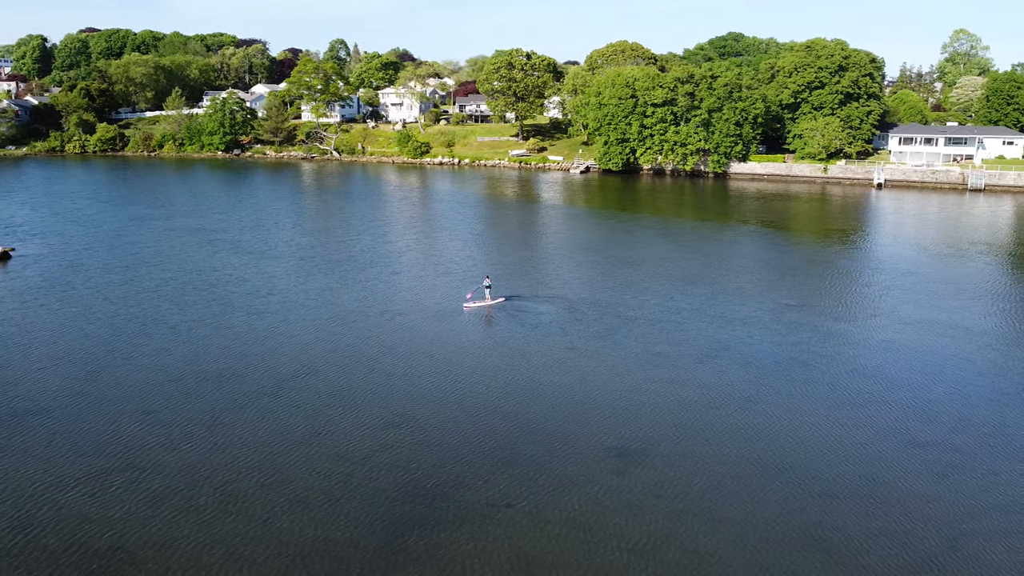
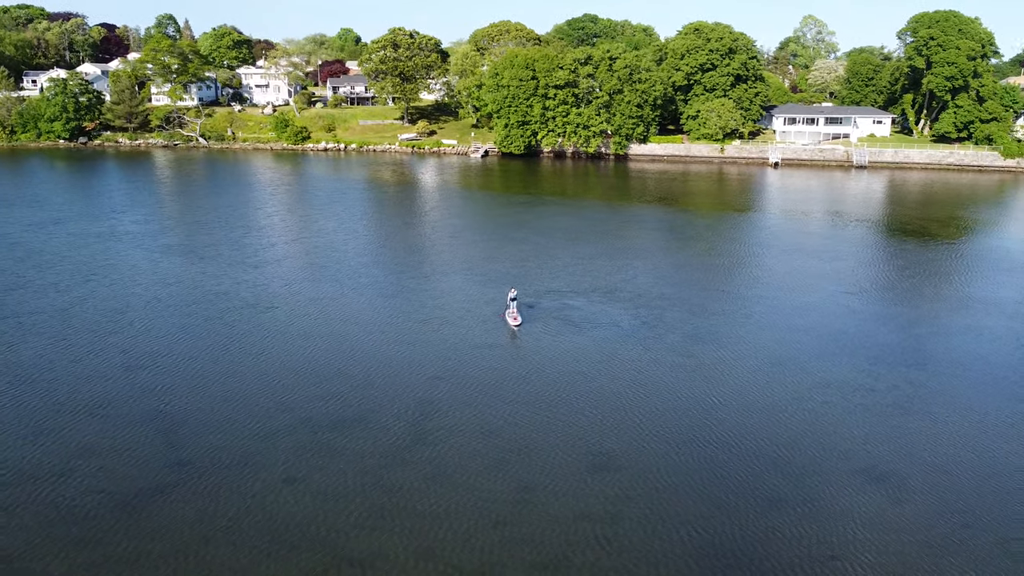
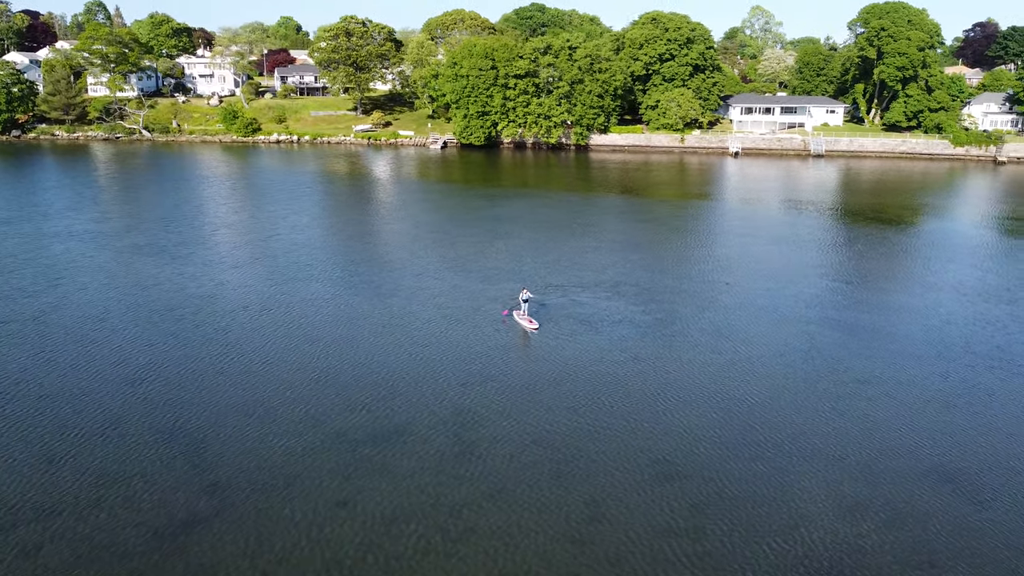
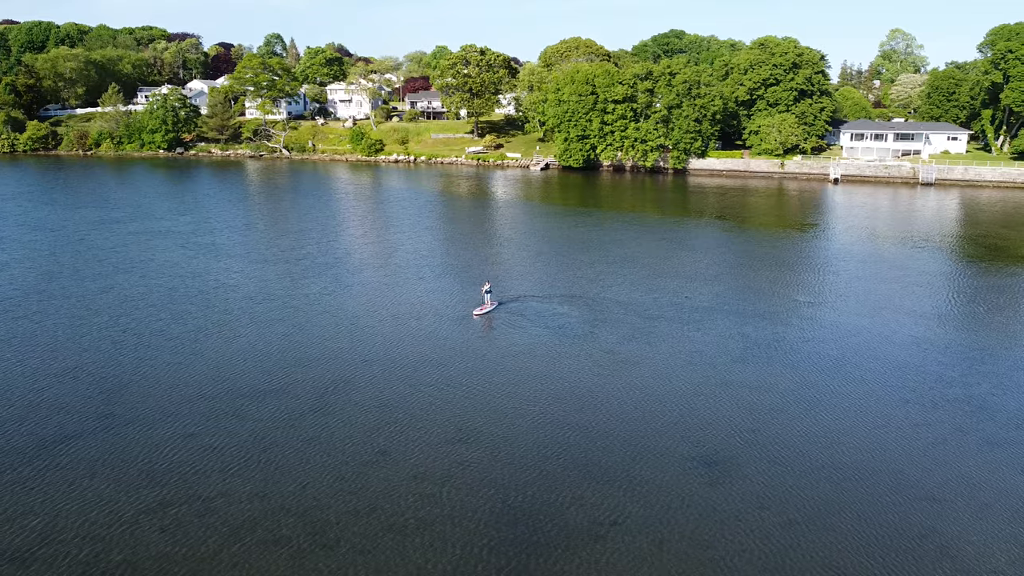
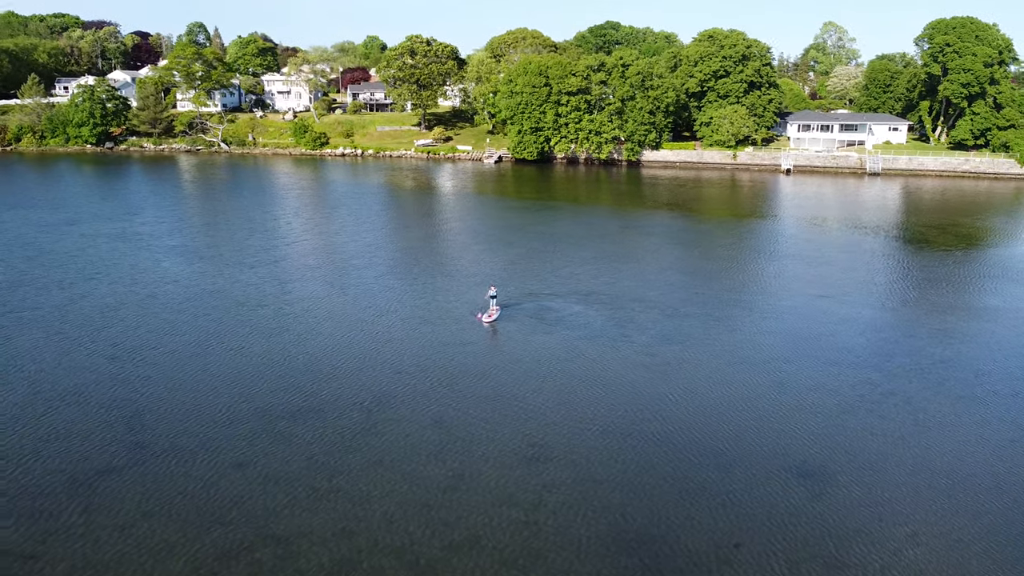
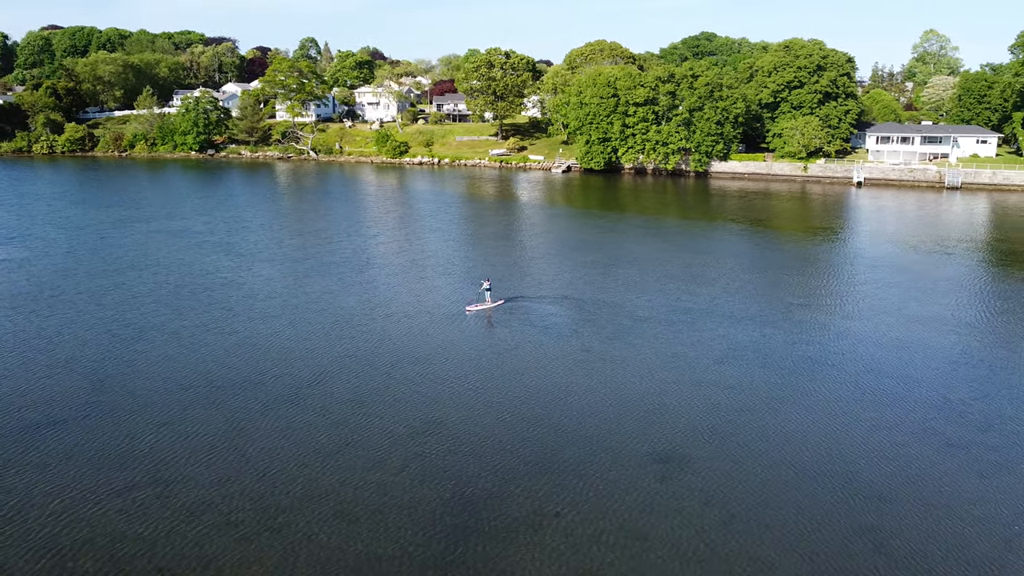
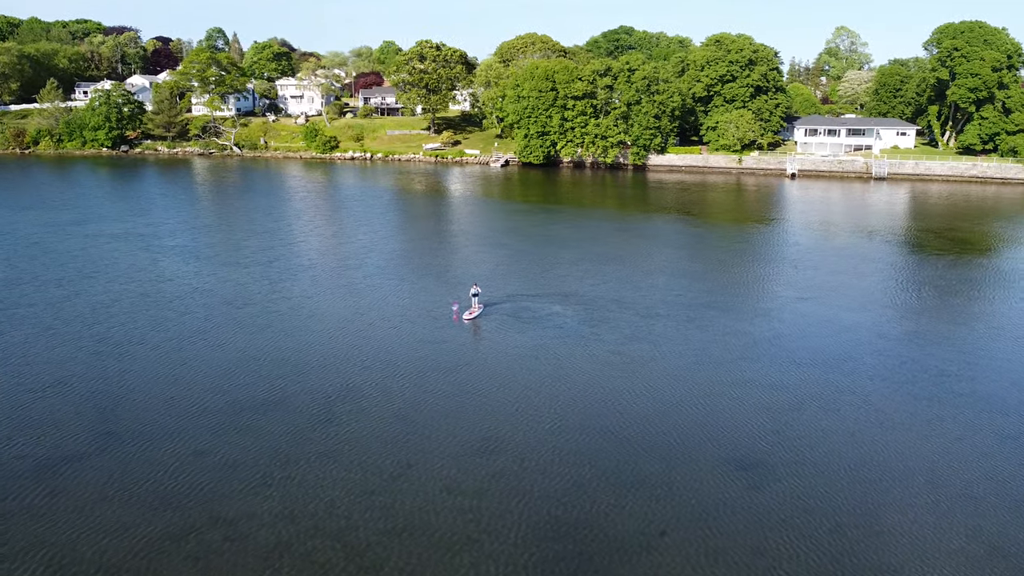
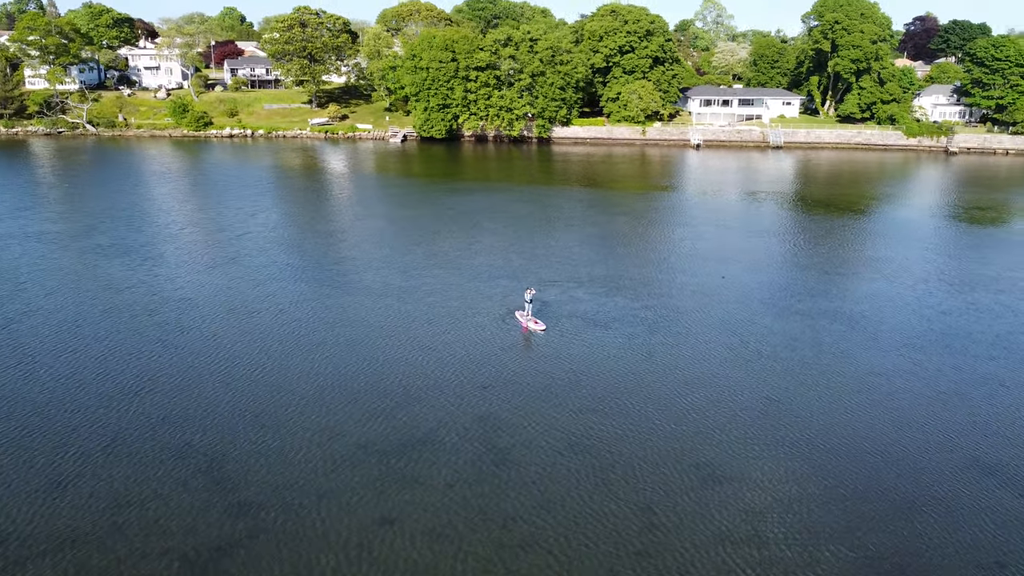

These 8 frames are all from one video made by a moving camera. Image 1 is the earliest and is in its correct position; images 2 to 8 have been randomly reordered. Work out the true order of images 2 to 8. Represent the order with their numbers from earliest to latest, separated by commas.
6, 4, 7, 5, 2, 3, 8
